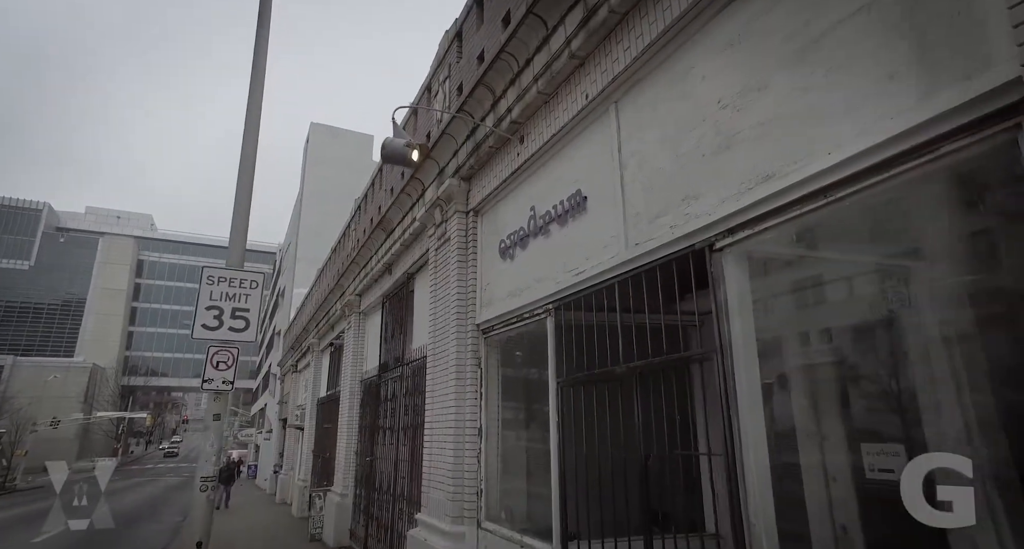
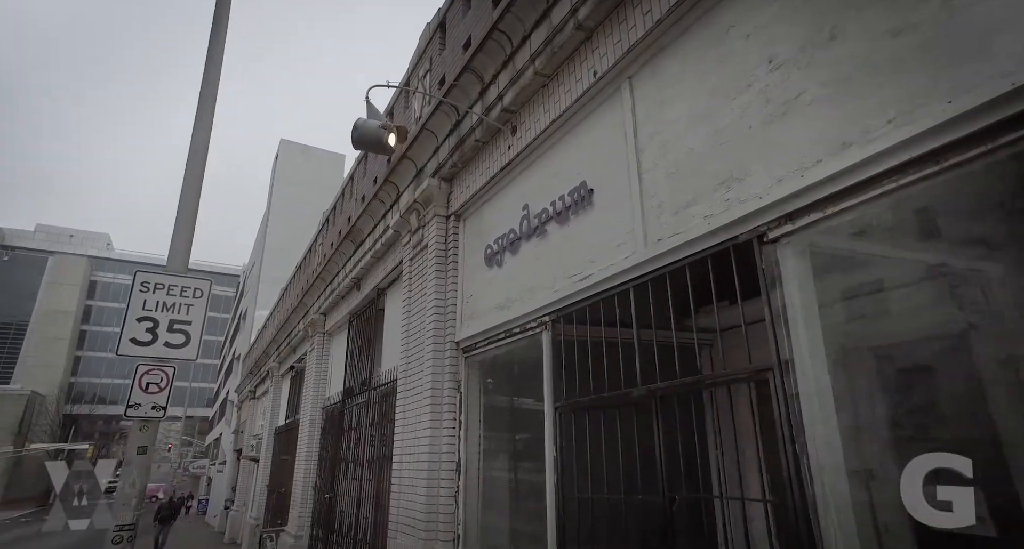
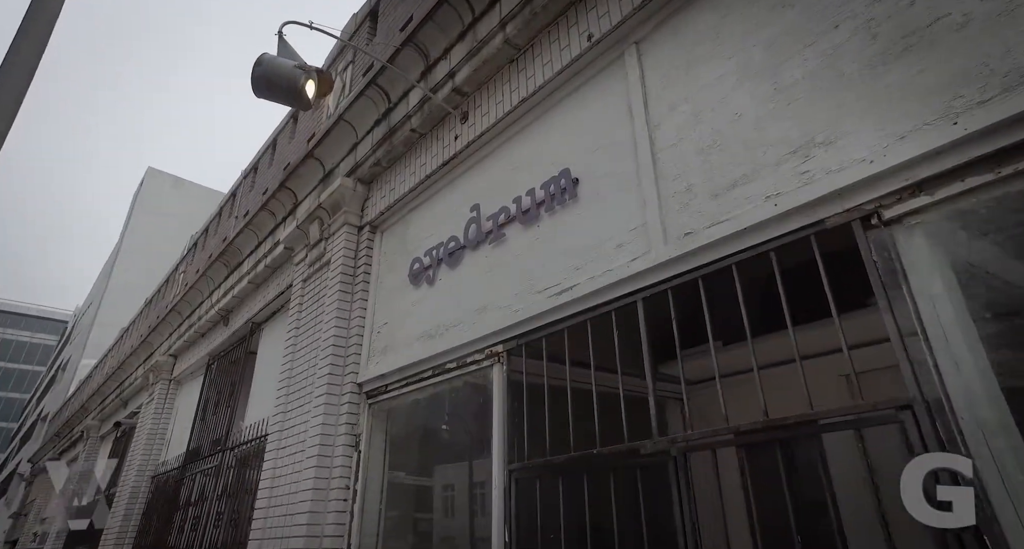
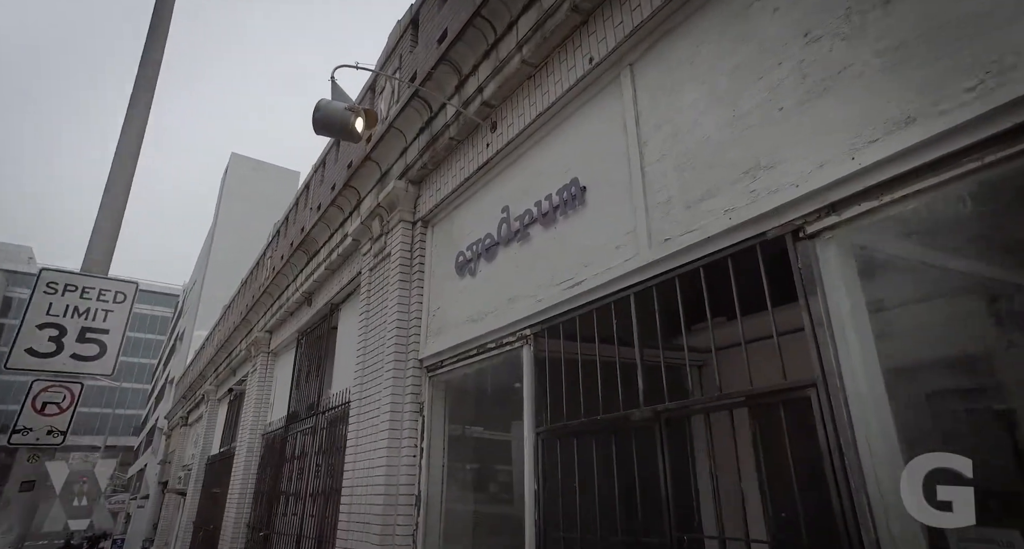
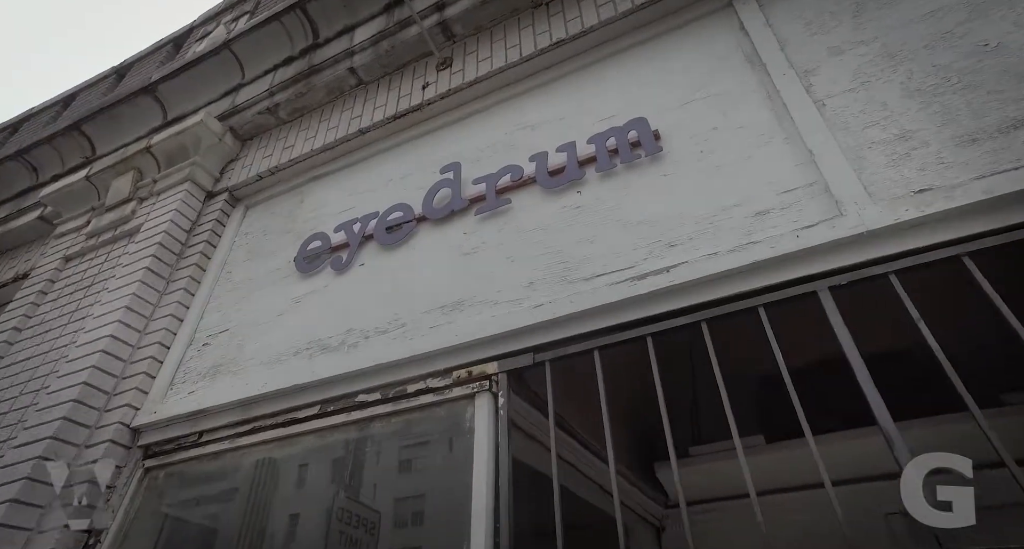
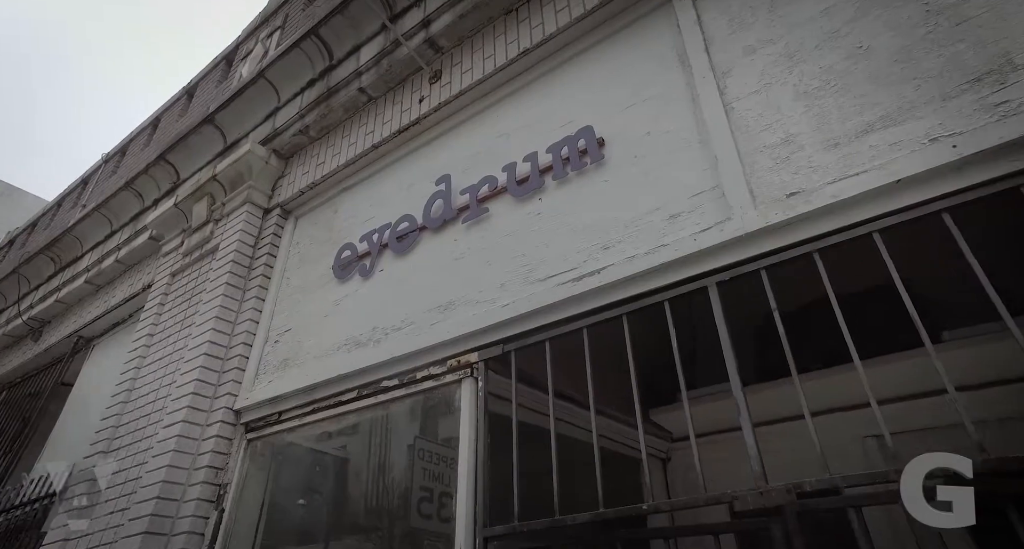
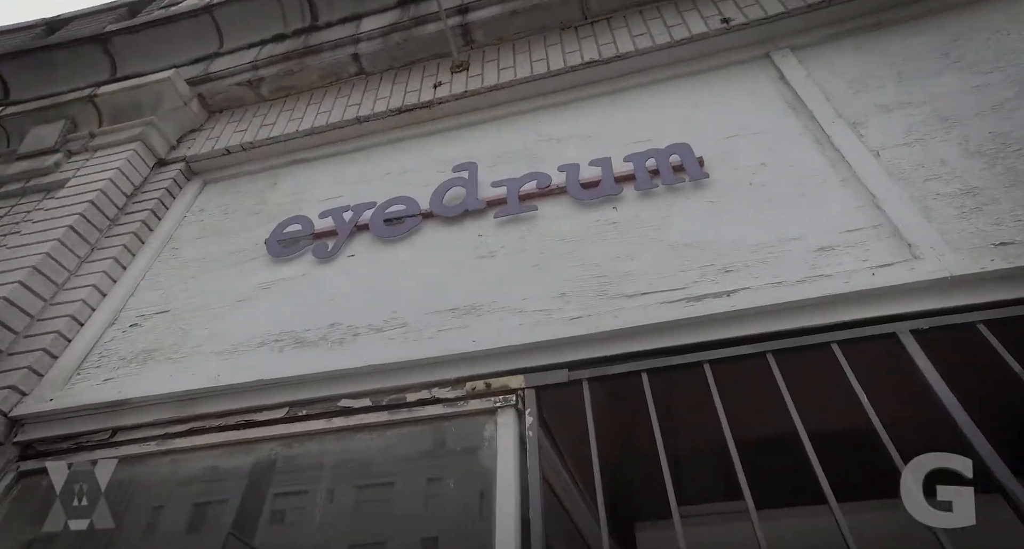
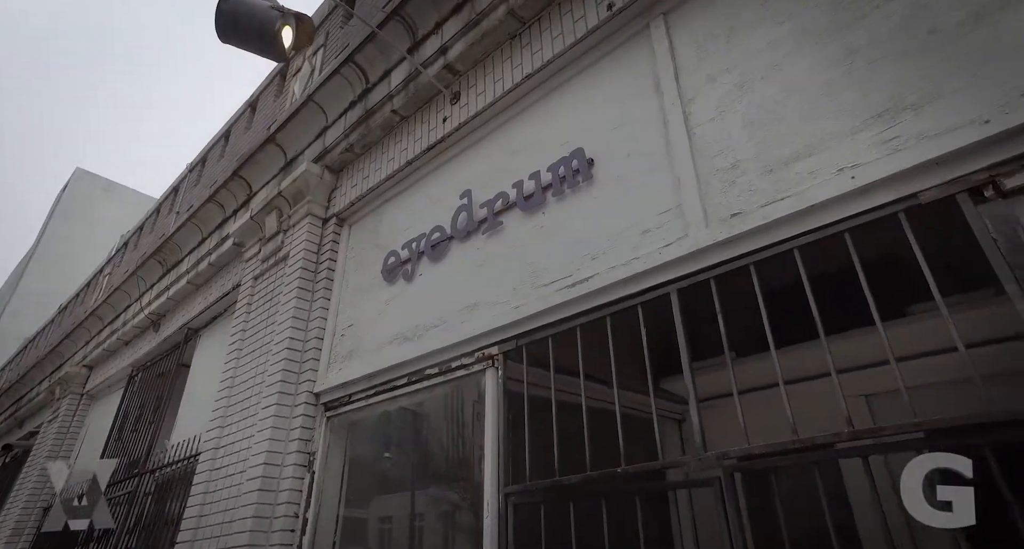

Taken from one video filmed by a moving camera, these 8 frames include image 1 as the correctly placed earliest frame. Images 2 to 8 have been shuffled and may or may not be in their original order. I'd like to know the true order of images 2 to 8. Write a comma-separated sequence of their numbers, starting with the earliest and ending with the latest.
2, 4, 3, 8, 6, 5, 7
